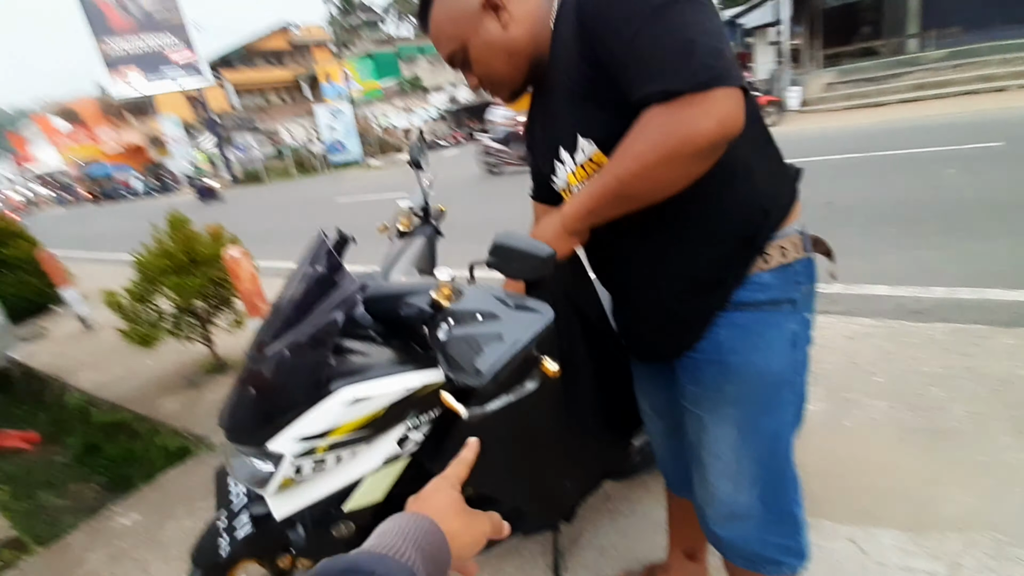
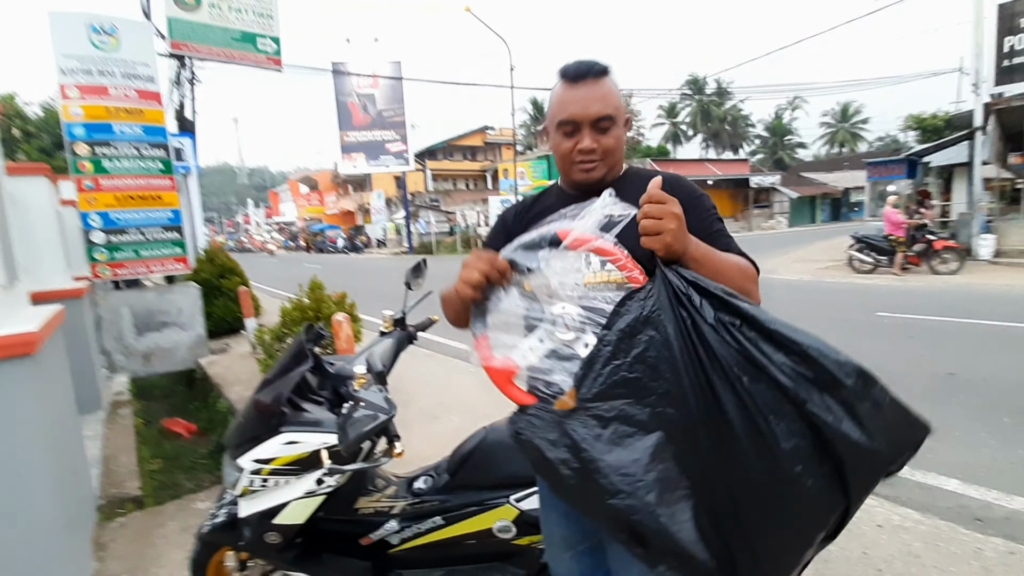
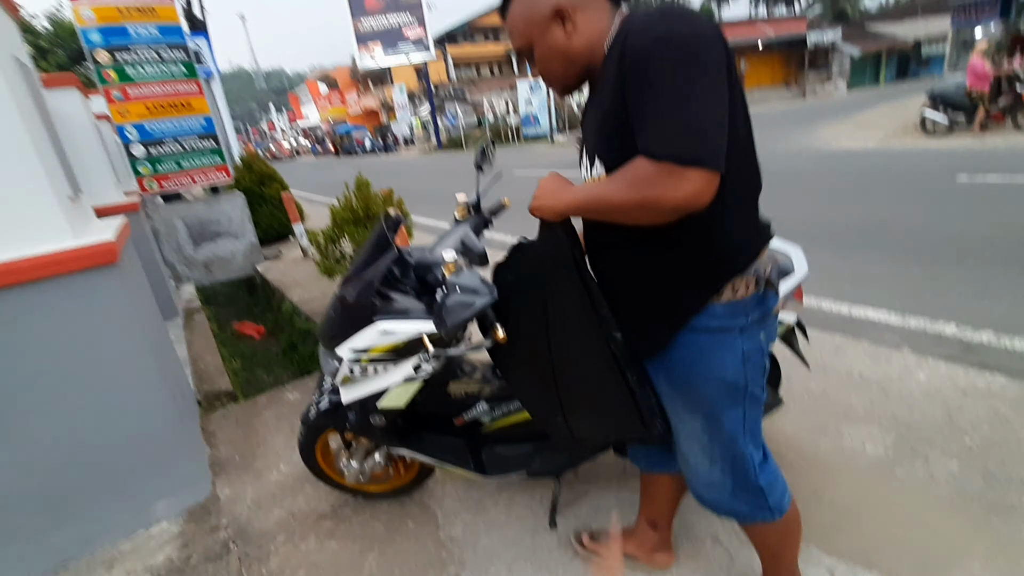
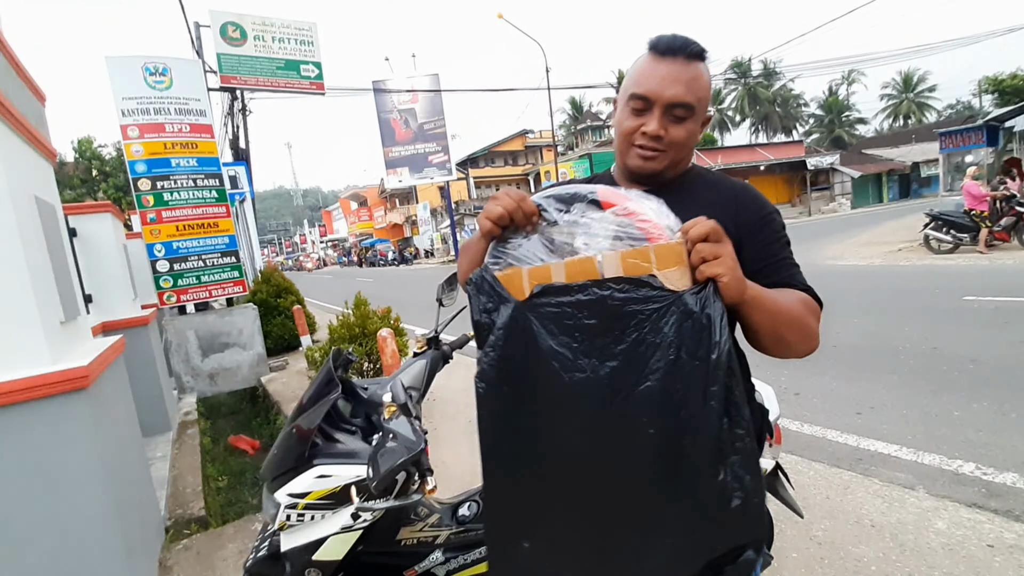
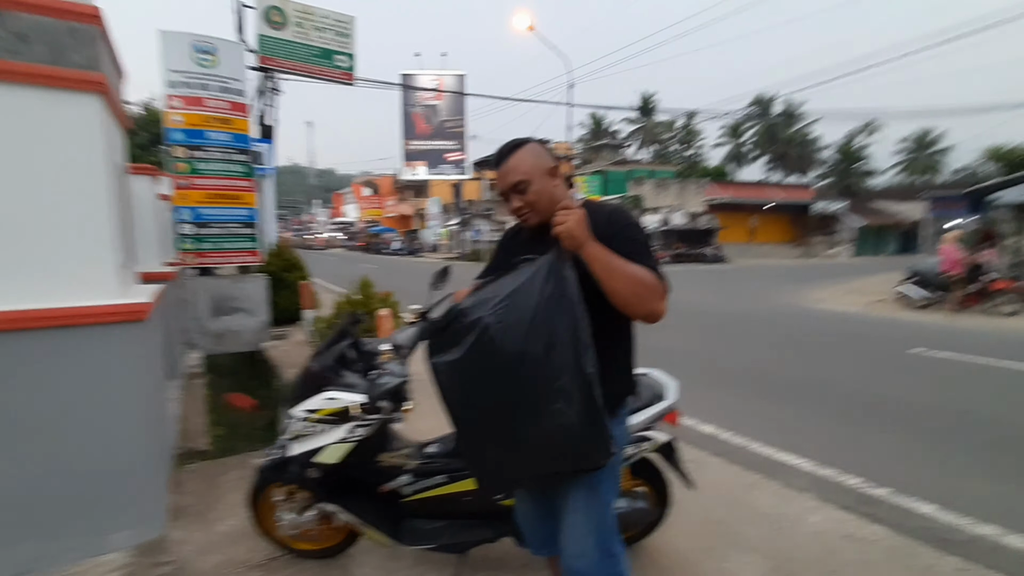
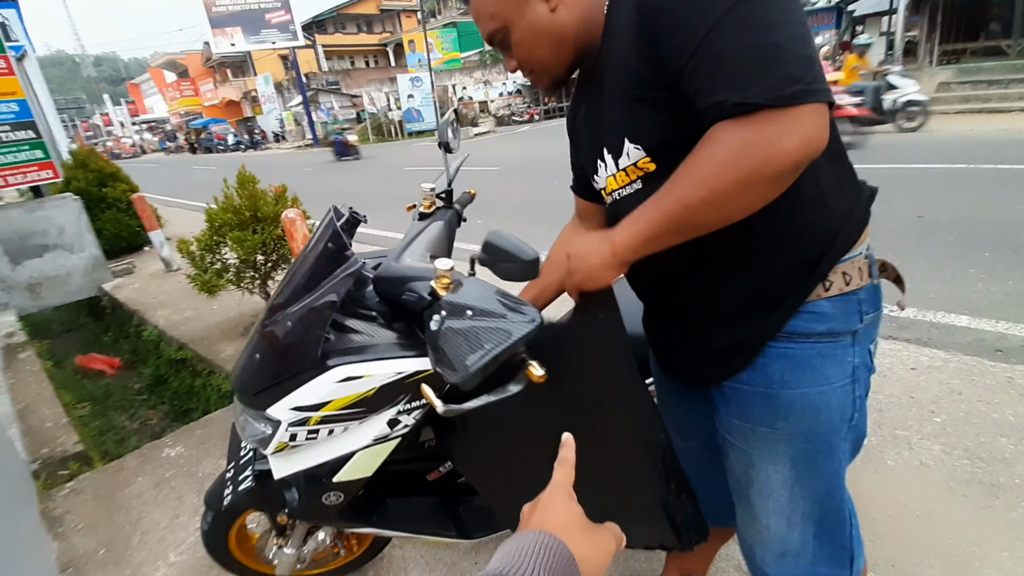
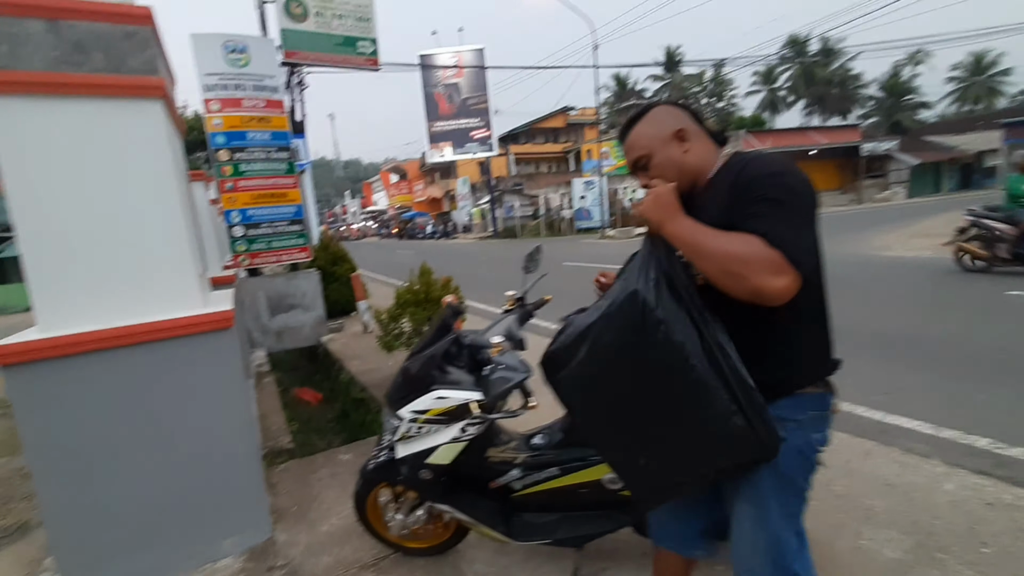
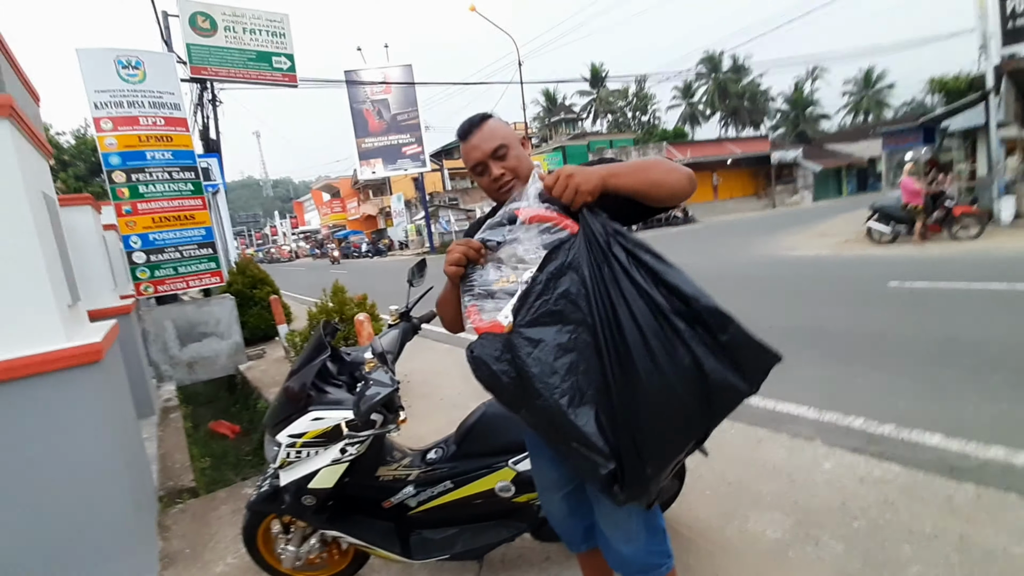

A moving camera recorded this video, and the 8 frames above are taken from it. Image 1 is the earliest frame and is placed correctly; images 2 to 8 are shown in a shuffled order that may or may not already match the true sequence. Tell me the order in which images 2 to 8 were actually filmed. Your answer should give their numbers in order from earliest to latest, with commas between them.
6, 3, 7, 5, 4, 2, 8
